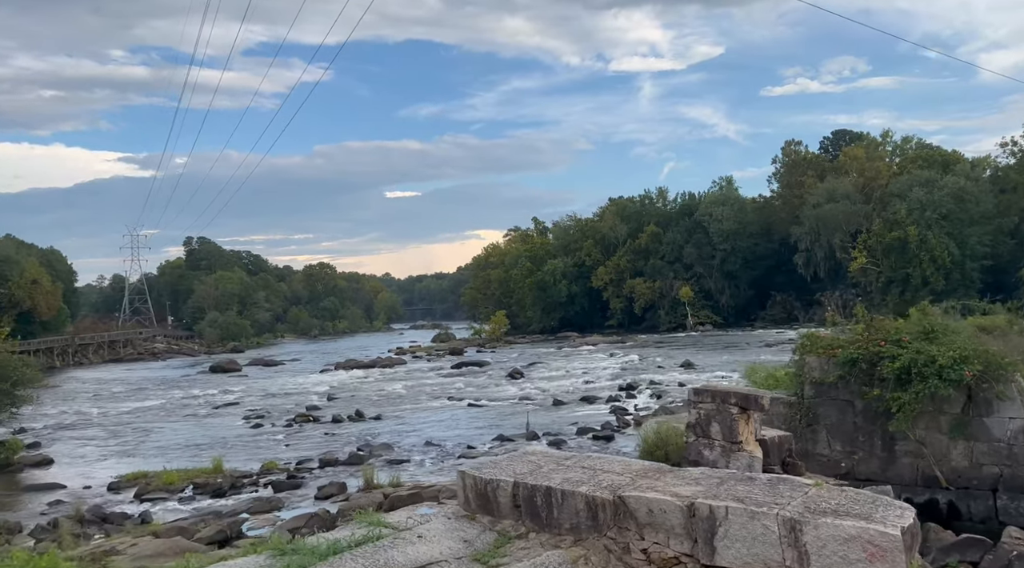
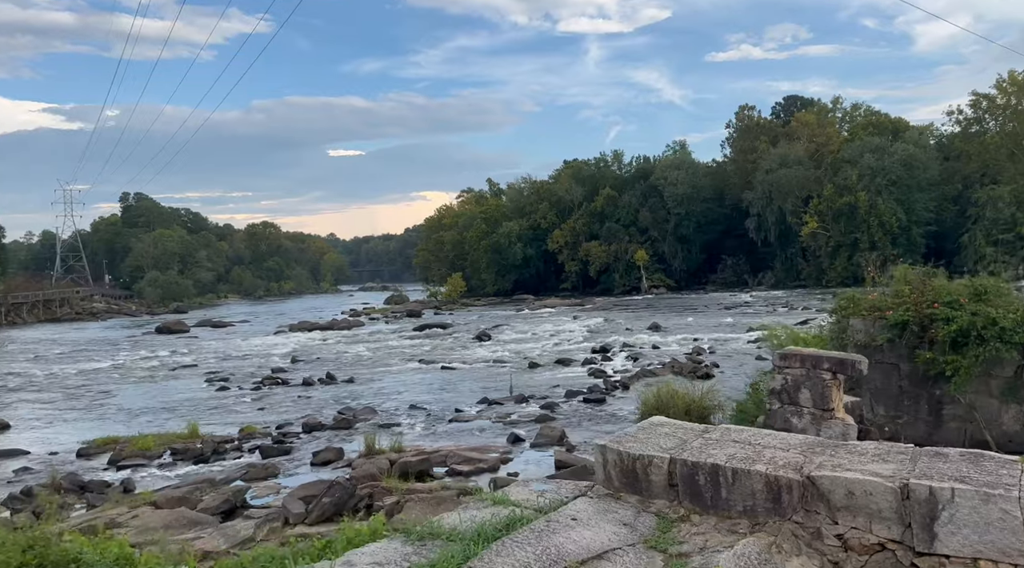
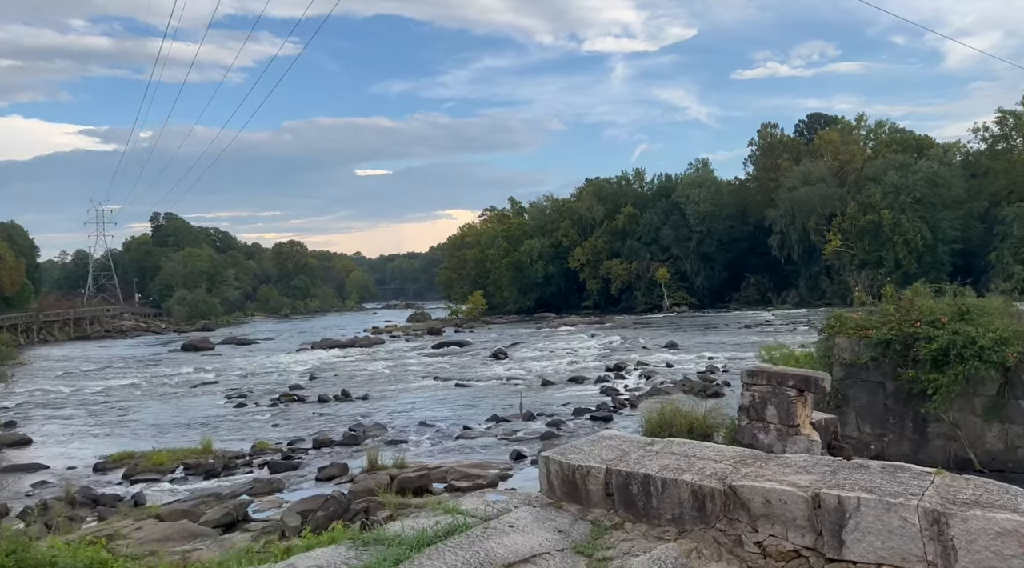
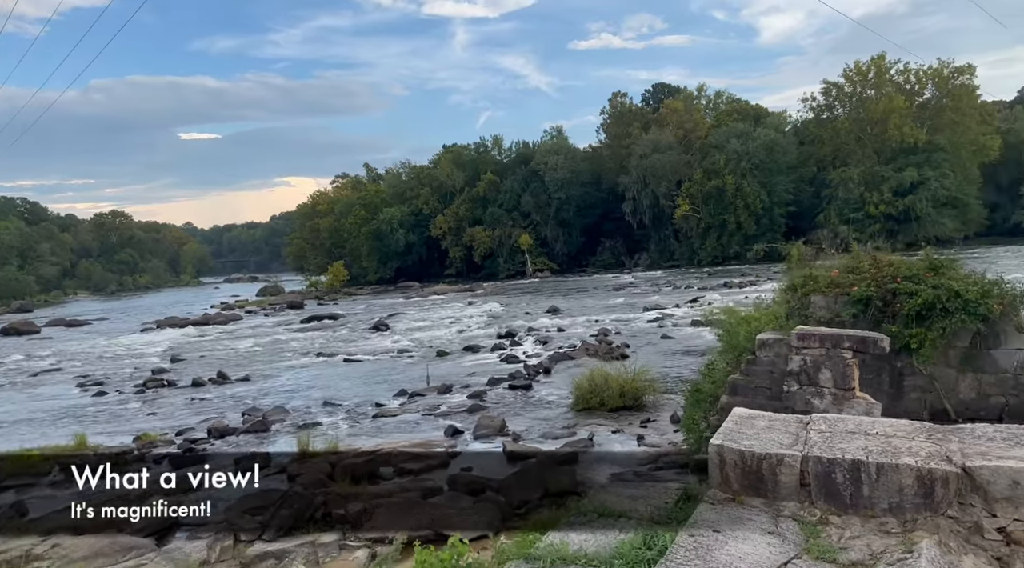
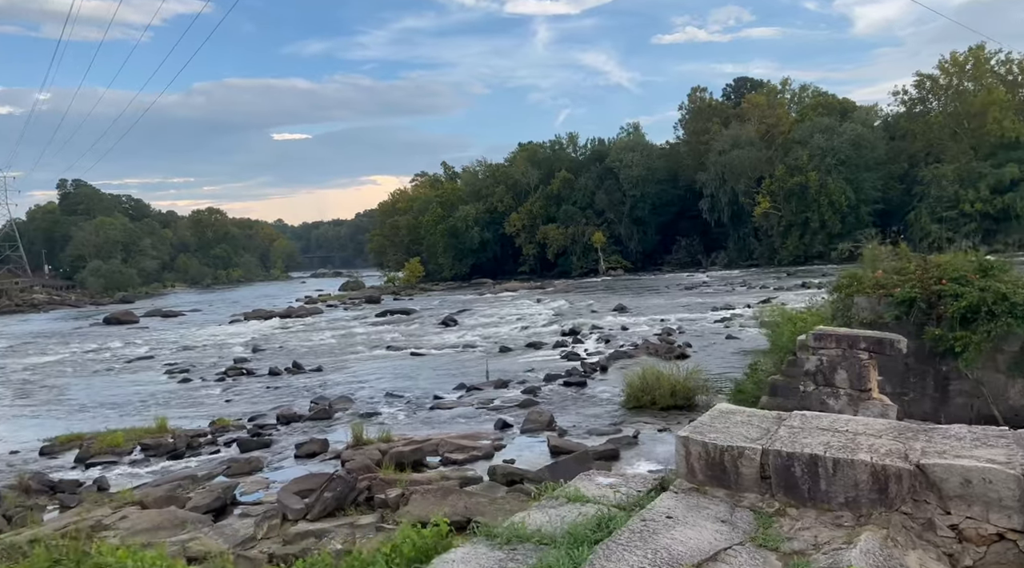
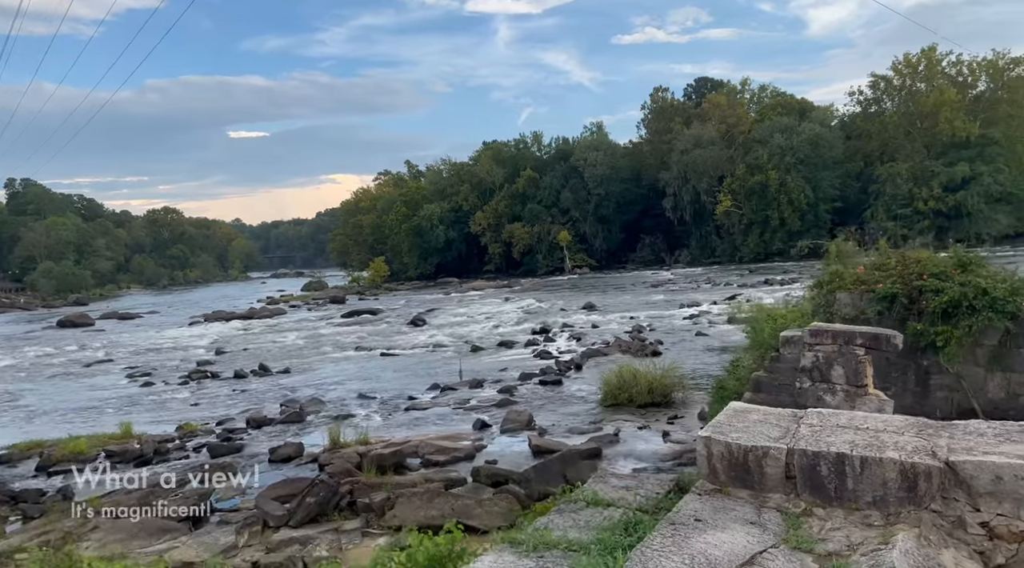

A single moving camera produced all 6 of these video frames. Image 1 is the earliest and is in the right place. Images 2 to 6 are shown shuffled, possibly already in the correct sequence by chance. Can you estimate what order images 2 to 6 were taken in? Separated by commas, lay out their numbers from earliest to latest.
3, 2, 5, 6, 4
